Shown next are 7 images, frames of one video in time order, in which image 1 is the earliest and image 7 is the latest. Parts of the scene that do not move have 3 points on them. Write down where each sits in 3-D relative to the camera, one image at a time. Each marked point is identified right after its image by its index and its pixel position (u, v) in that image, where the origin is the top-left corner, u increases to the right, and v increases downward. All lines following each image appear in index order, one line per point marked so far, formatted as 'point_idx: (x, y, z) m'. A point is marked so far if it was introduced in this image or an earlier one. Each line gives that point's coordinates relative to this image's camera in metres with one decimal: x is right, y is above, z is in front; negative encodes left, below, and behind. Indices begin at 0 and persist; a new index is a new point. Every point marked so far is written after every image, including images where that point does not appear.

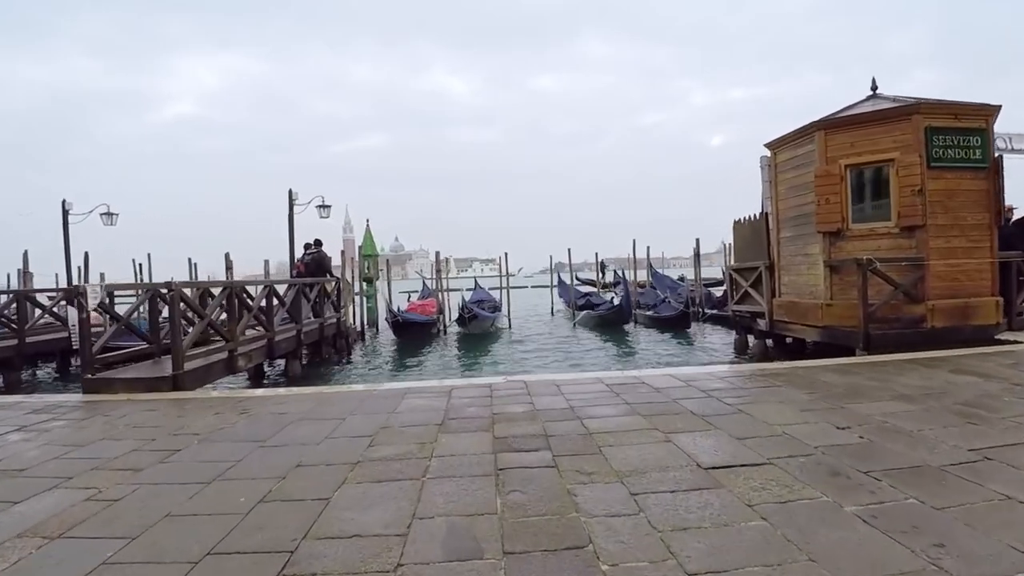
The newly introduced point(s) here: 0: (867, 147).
0: (+5.7, +2.3, +9.3) m
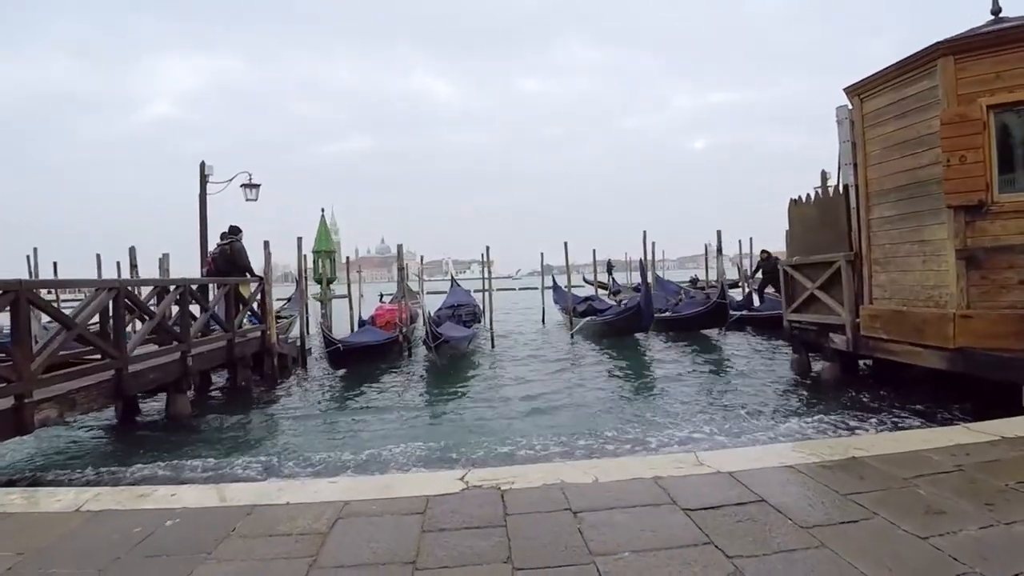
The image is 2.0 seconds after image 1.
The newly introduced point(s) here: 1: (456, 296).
0: (+5.4, +2.2, +6.2) m
1: (-1.6, -0.2, +17.1) m
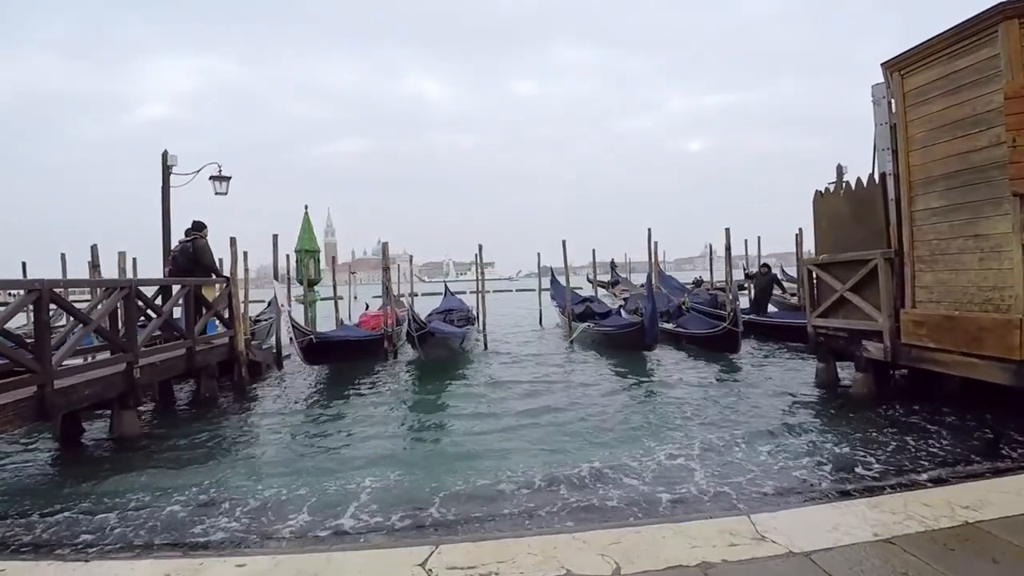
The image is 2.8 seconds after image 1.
0: (+5.4, +2.2, +5.3) m
1: (-1.8, -0.3, +16.1) m
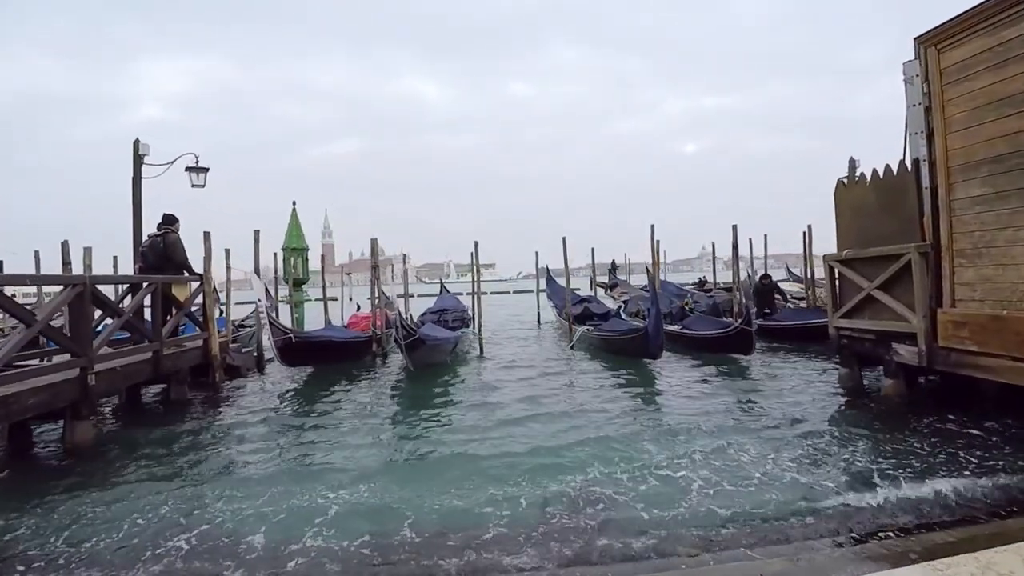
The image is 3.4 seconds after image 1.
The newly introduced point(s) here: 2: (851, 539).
0: (+5.3, +2.3, +4.6) m
1: (-1.8, -0.3, +15.5) m
2: (+2.2, -1.6, +3.6) m
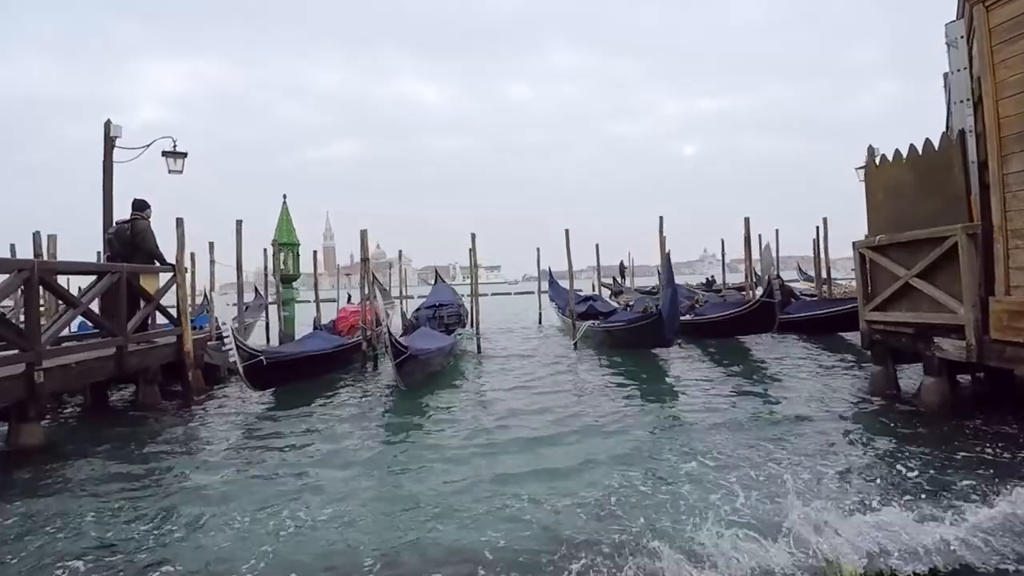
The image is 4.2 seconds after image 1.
0: (+5.3, +2.4, +4.0) m
1: (-1.8, -0.2, +14.8) m
2: (+2.2, -1.4, +3.0) m
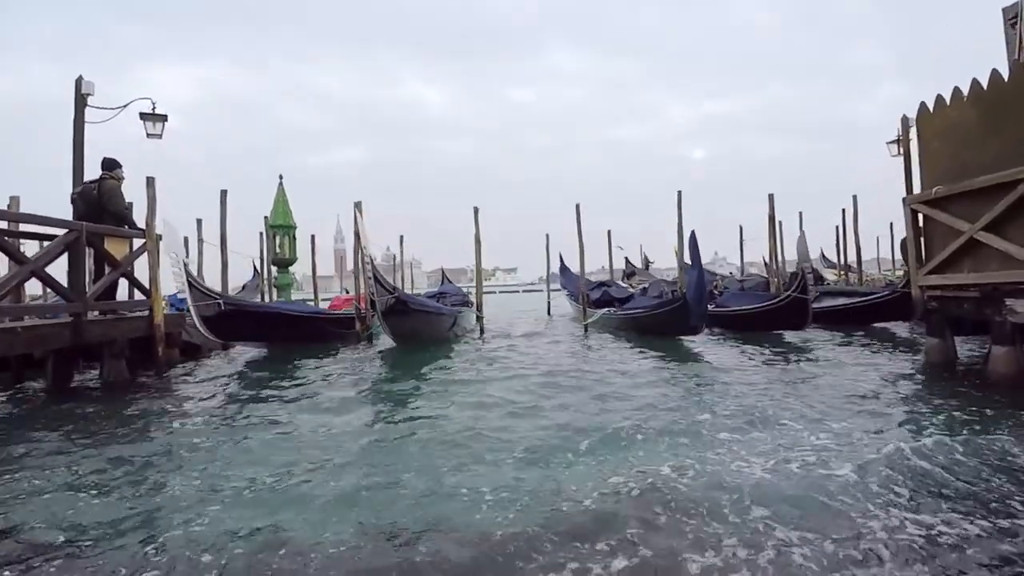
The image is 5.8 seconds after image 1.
0: (+5.4, +2.8, +3.2) m
1: (-1.7, +0.1, +14.1) m
2: (+2.2, -1.0, +2.2) m
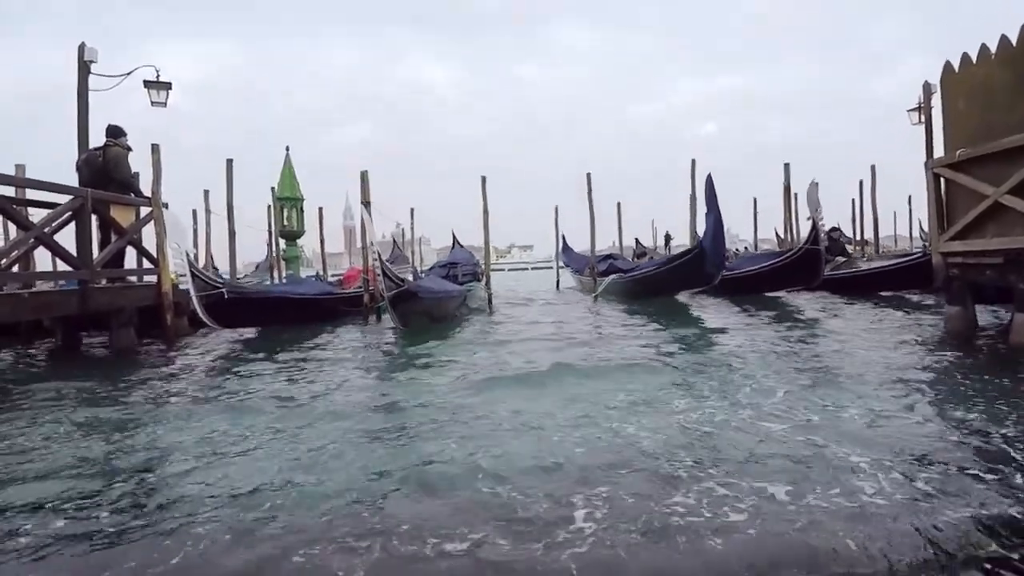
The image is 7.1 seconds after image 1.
0: (+5.4, +3.1, +2.9) m
1: (-1.5, +0.7, +14.0) m
2: (+2.3, -0.8, +2.1) m
